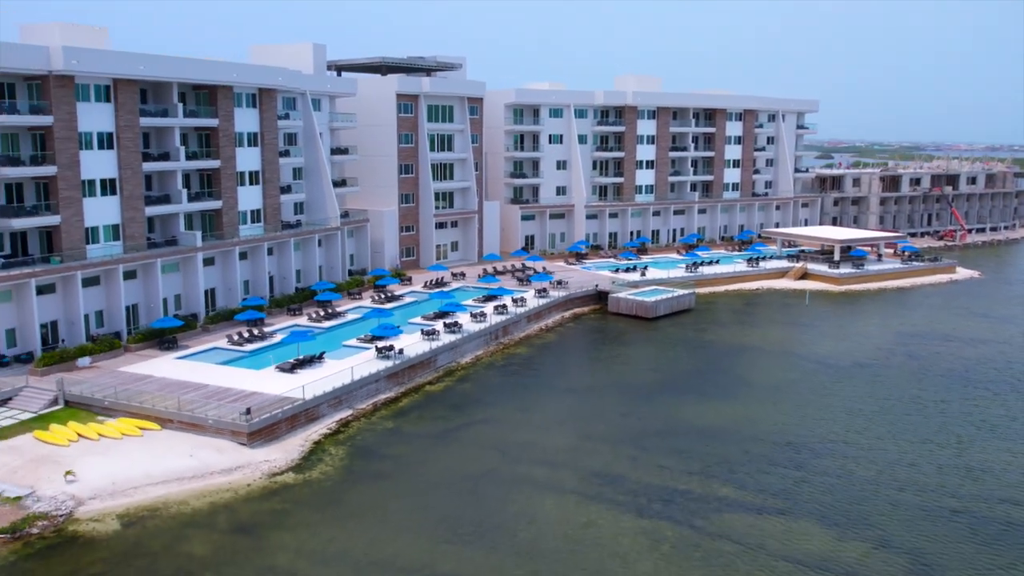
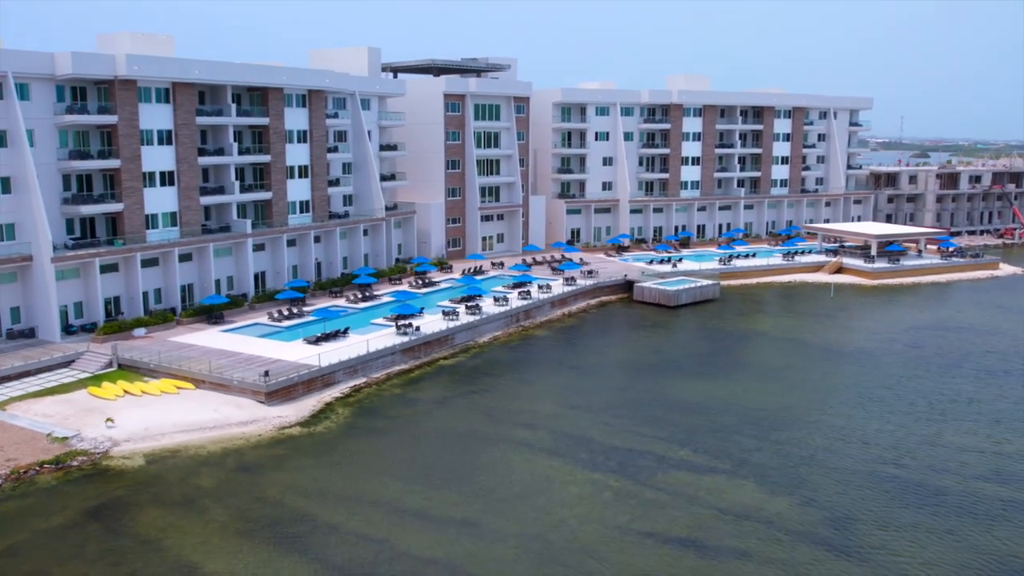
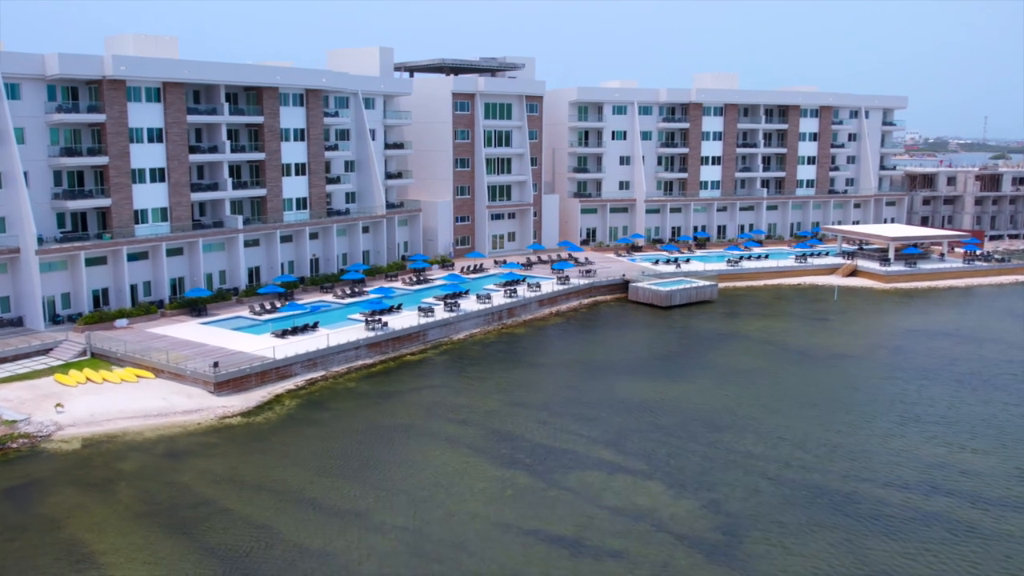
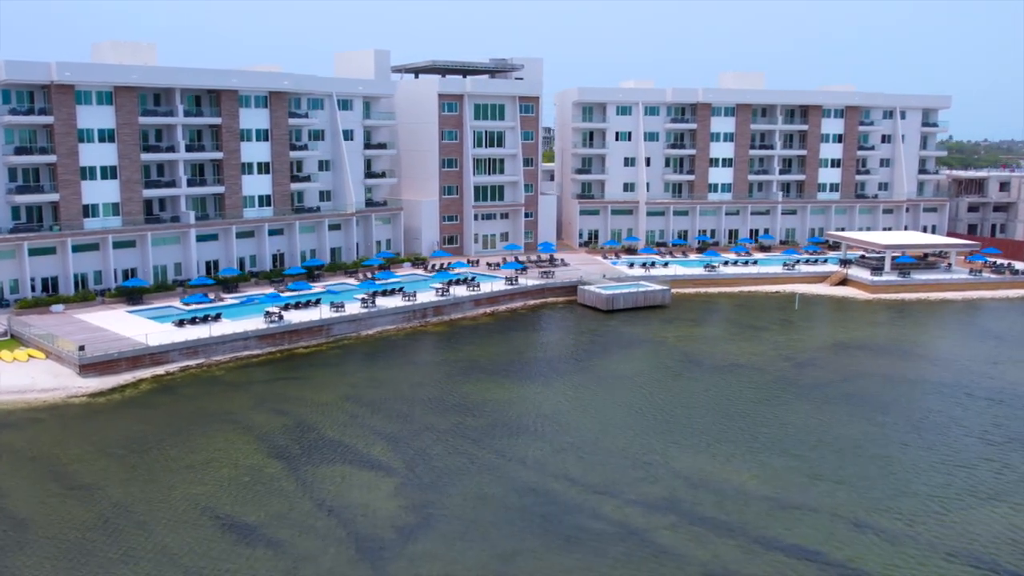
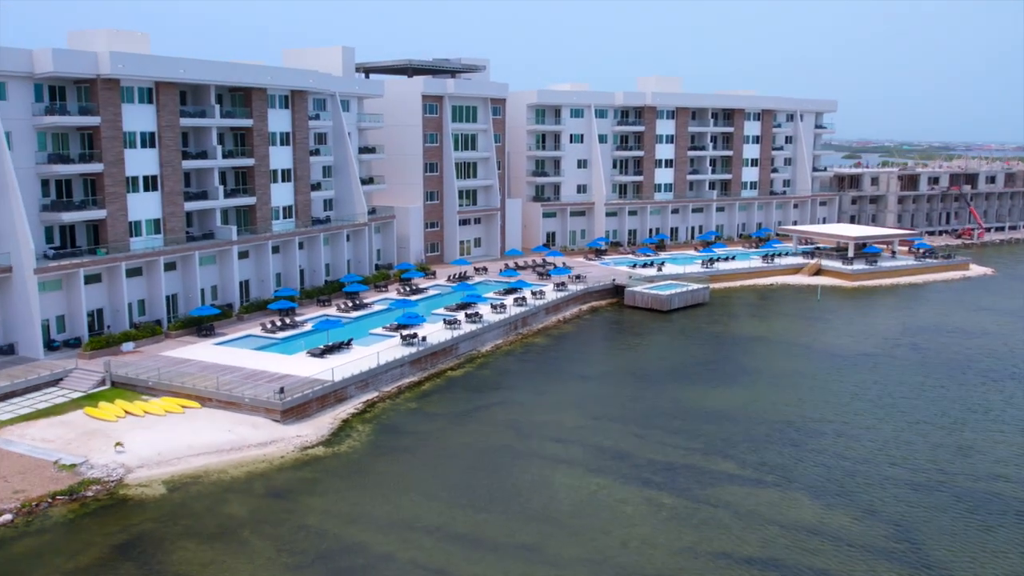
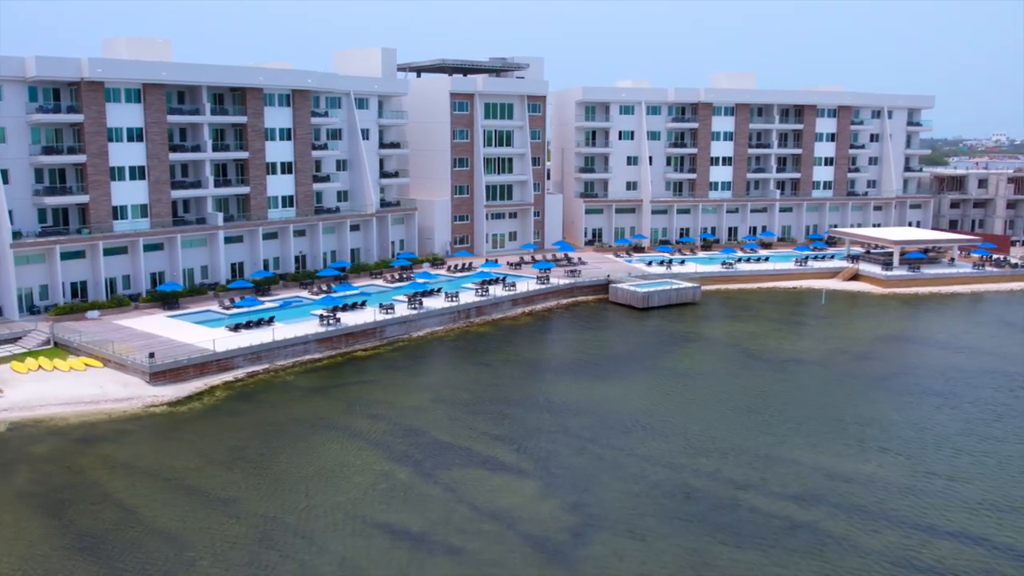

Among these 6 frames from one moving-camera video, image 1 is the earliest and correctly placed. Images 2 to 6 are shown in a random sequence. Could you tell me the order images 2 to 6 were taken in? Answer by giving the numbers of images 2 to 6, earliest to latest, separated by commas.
5, 2, 3, 6, 4
